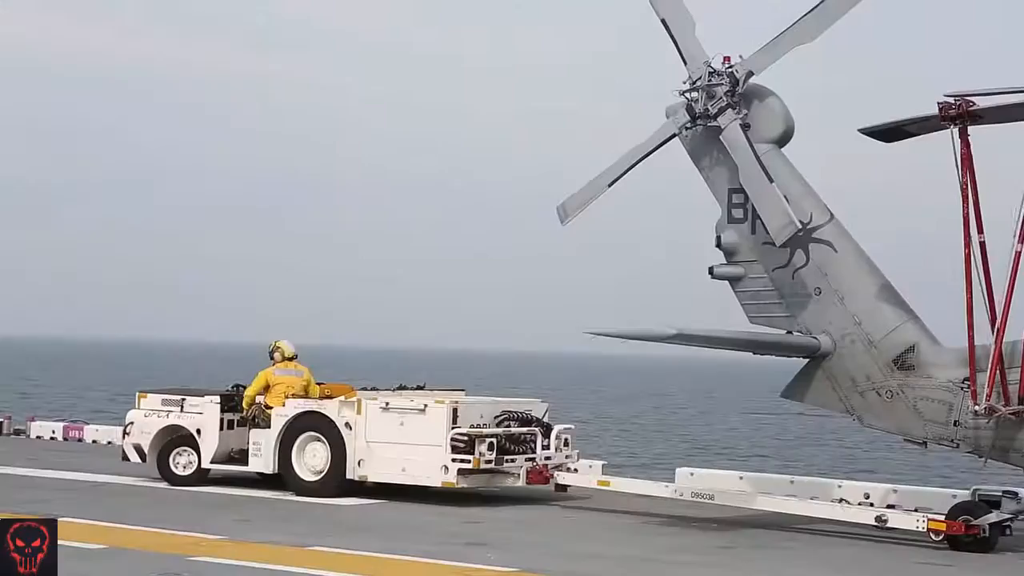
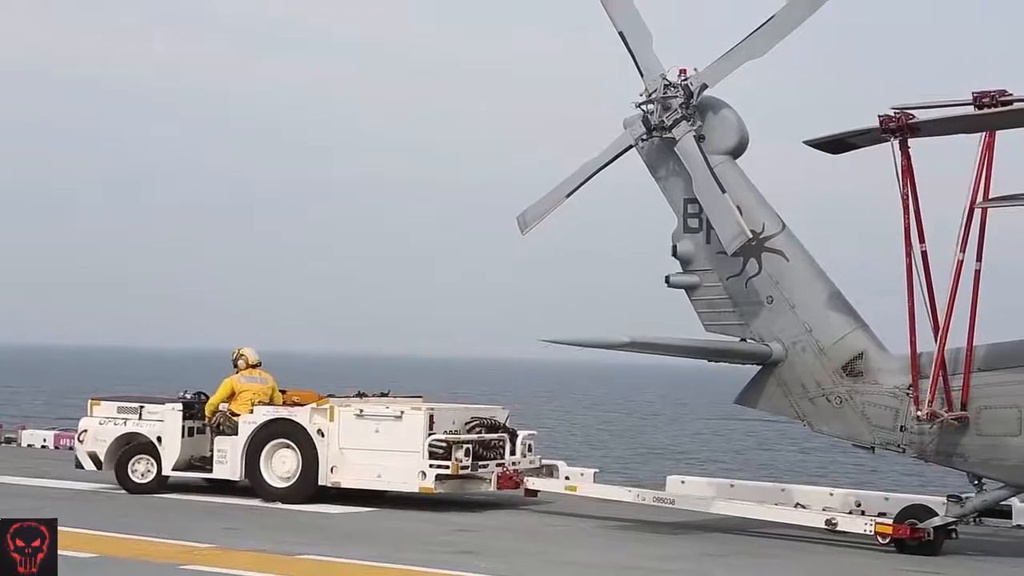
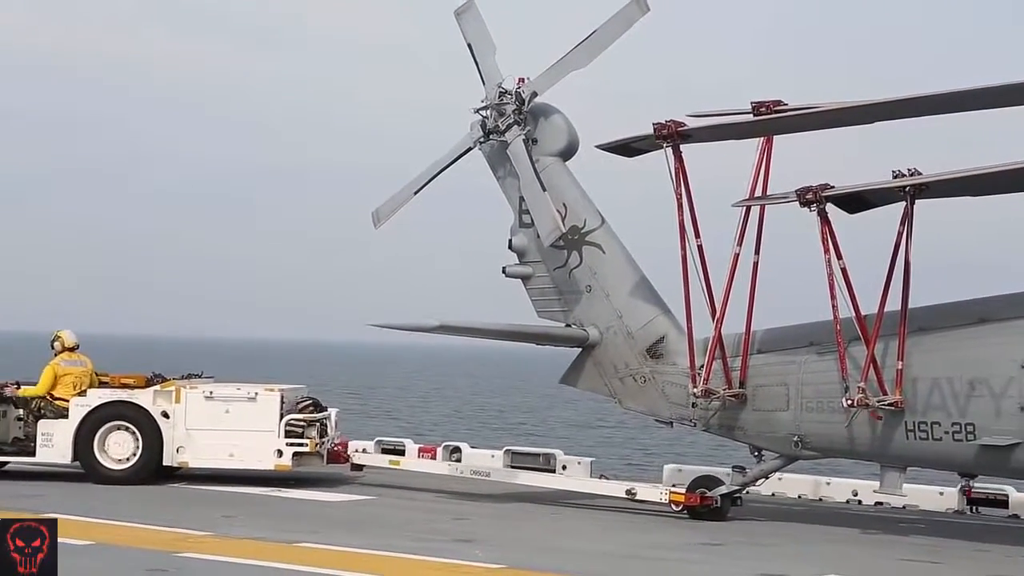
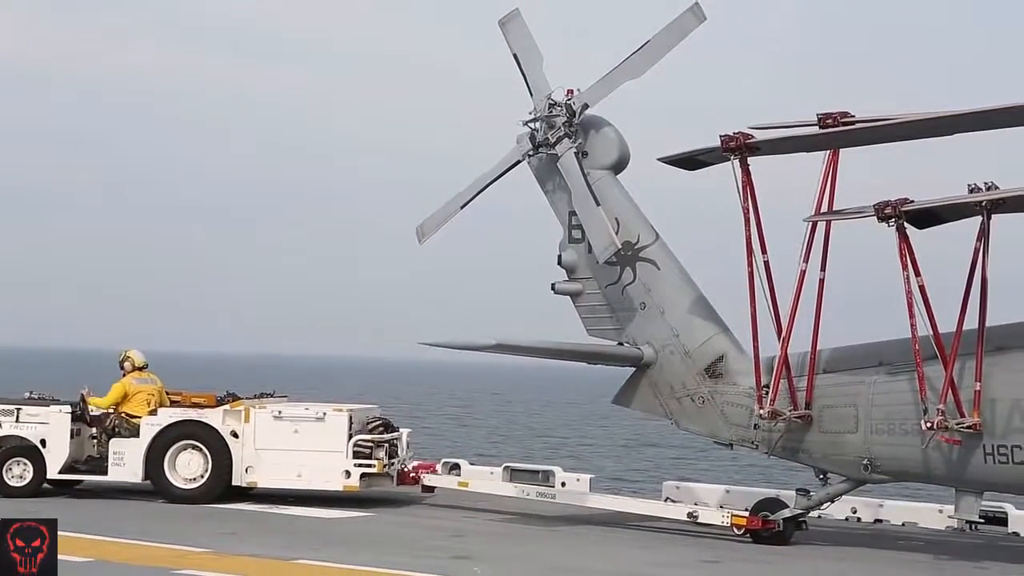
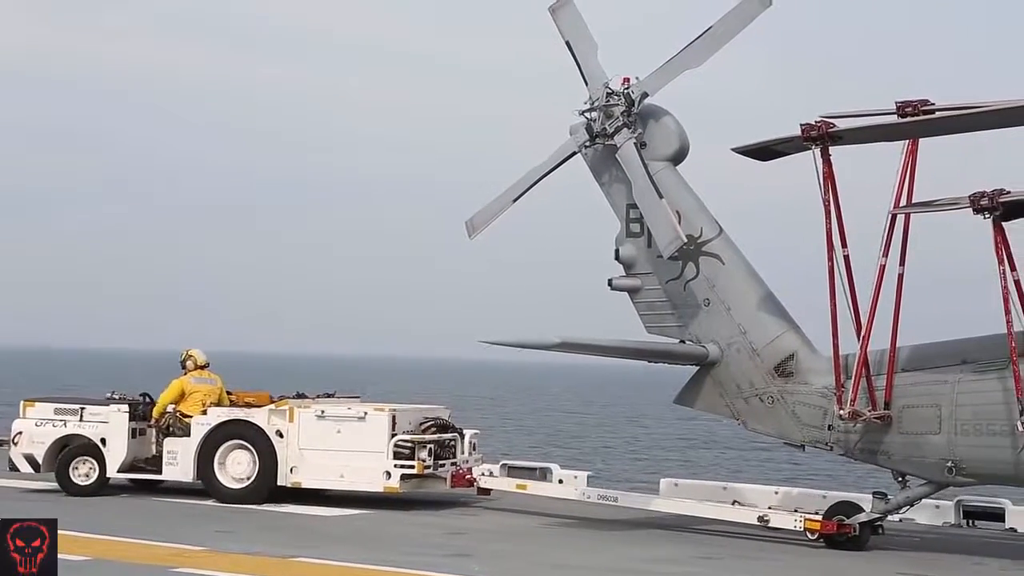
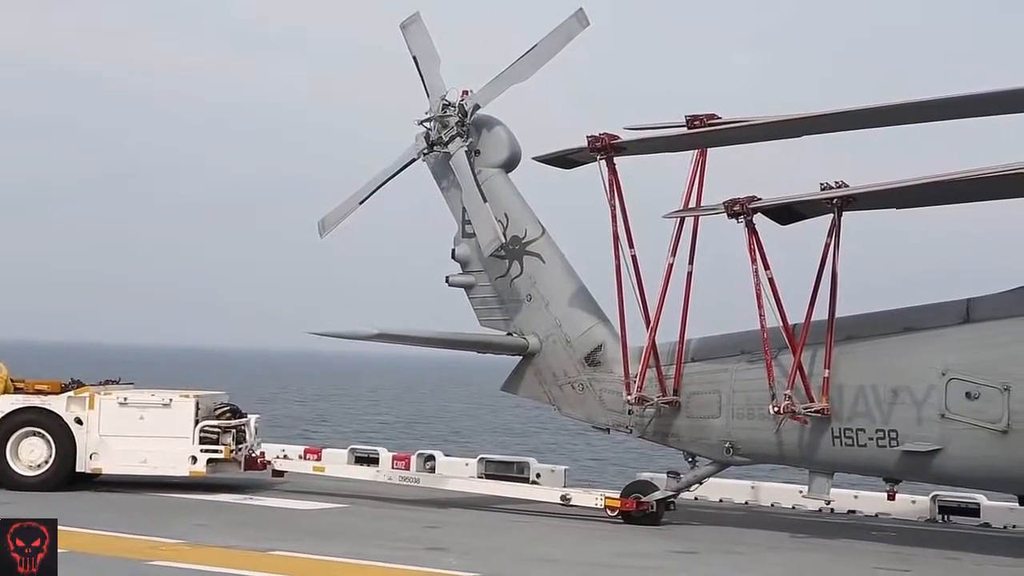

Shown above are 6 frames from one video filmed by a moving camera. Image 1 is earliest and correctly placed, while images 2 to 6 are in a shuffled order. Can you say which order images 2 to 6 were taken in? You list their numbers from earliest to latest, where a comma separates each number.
2, 5, 4, 3, 6
